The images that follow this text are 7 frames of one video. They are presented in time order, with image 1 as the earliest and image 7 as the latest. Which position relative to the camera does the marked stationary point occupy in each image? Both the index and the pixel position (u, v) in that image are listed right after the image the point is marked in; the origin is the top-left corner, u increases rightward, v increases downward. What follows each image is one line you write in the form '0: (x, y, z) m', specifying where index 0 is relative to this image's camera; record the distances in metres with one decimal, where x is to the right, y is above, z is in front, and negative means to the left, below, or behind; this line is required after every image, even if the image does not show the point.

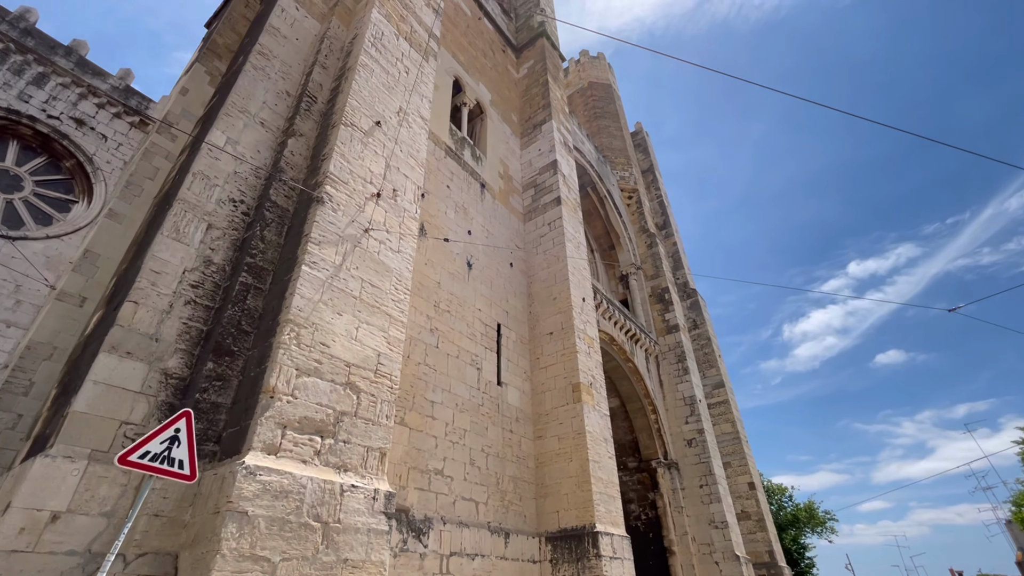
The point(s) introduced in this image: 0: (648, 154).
0: (+5.1, +5.0, +17.8) m
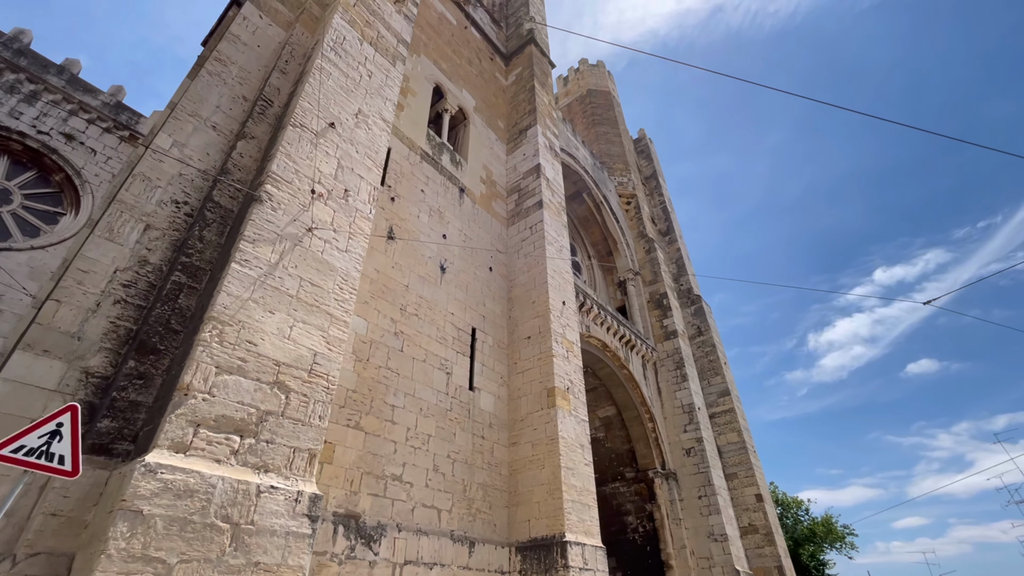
0: (+5.1, +4.7, +17.7) m
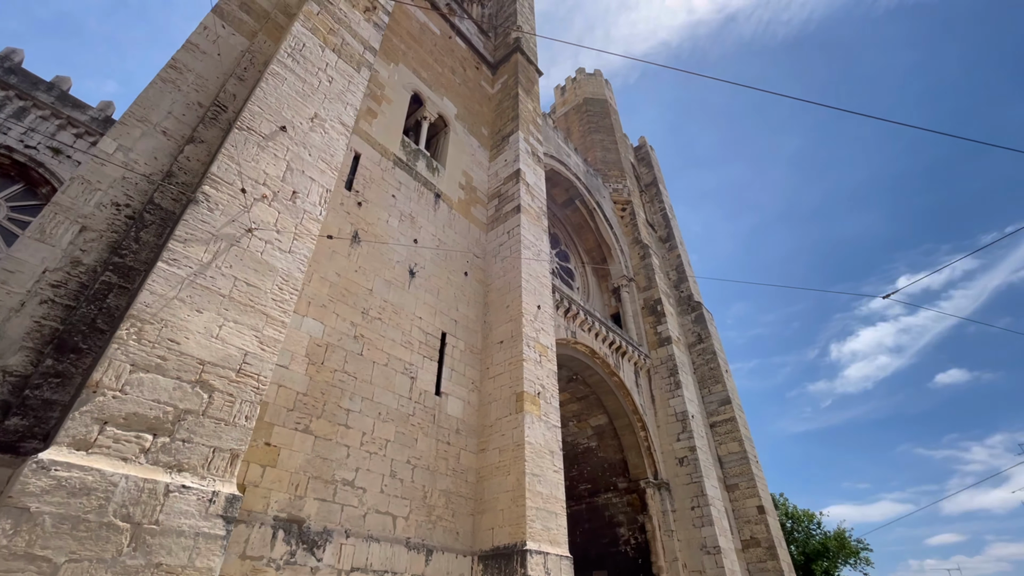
0: (+5.1, +4.4, +17.5) m
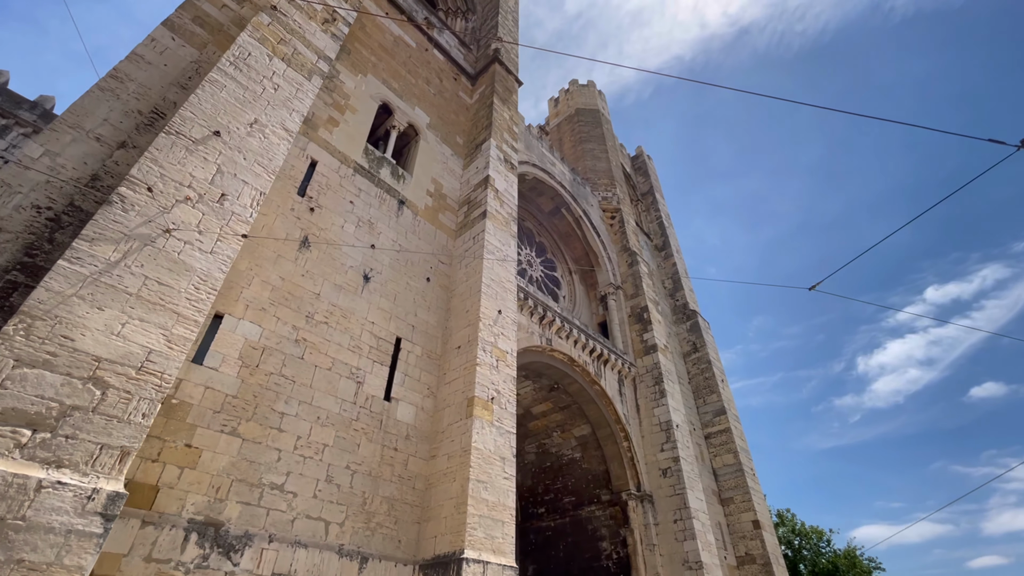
0: (+5.0, +4.1, +17.4) m
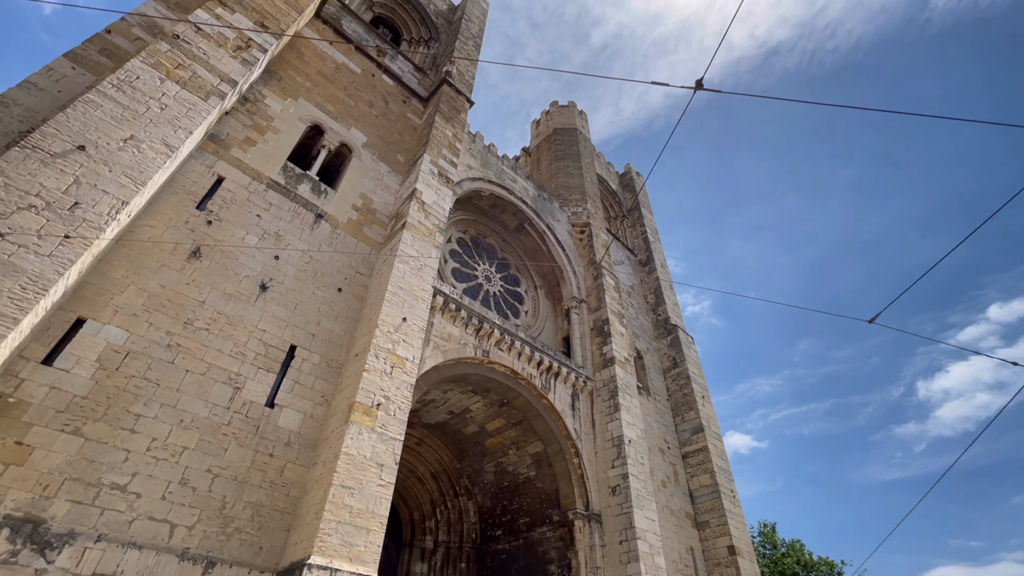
0: (+4.4, +3.5, +17.3) m
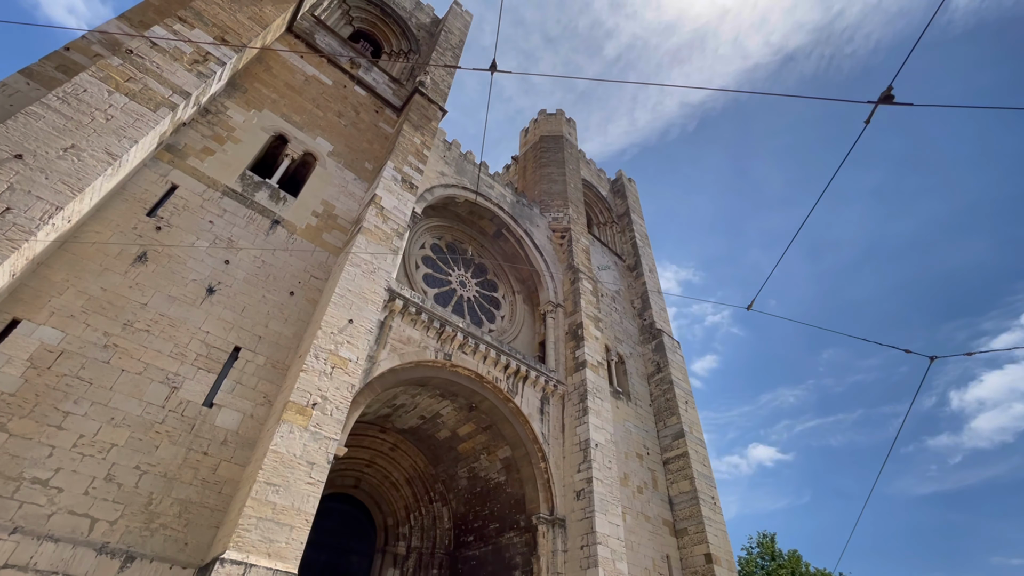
0: (+4.0, +3.2, +17.2) m
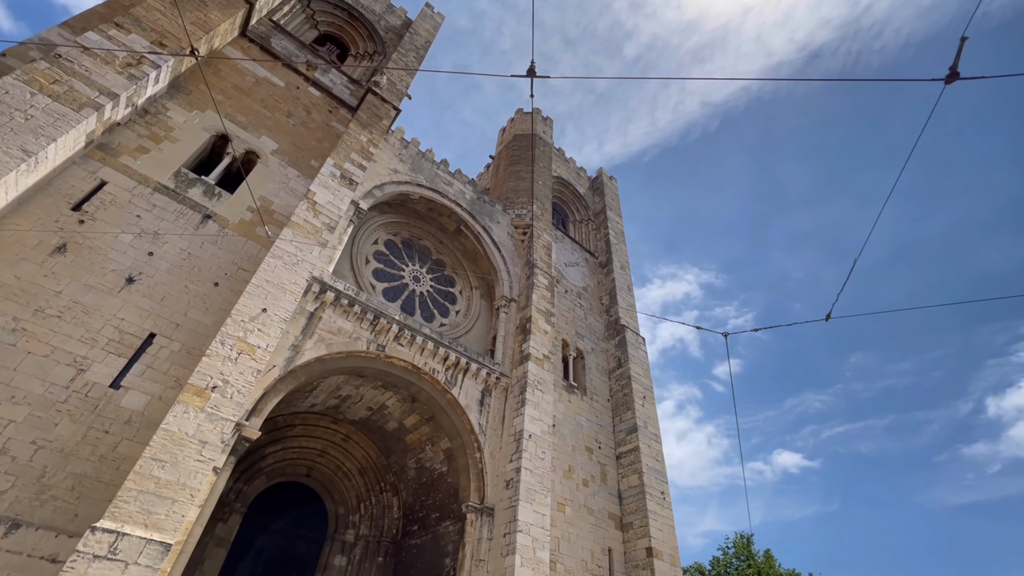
0: (+3.2, +3.3, +17.3) m
